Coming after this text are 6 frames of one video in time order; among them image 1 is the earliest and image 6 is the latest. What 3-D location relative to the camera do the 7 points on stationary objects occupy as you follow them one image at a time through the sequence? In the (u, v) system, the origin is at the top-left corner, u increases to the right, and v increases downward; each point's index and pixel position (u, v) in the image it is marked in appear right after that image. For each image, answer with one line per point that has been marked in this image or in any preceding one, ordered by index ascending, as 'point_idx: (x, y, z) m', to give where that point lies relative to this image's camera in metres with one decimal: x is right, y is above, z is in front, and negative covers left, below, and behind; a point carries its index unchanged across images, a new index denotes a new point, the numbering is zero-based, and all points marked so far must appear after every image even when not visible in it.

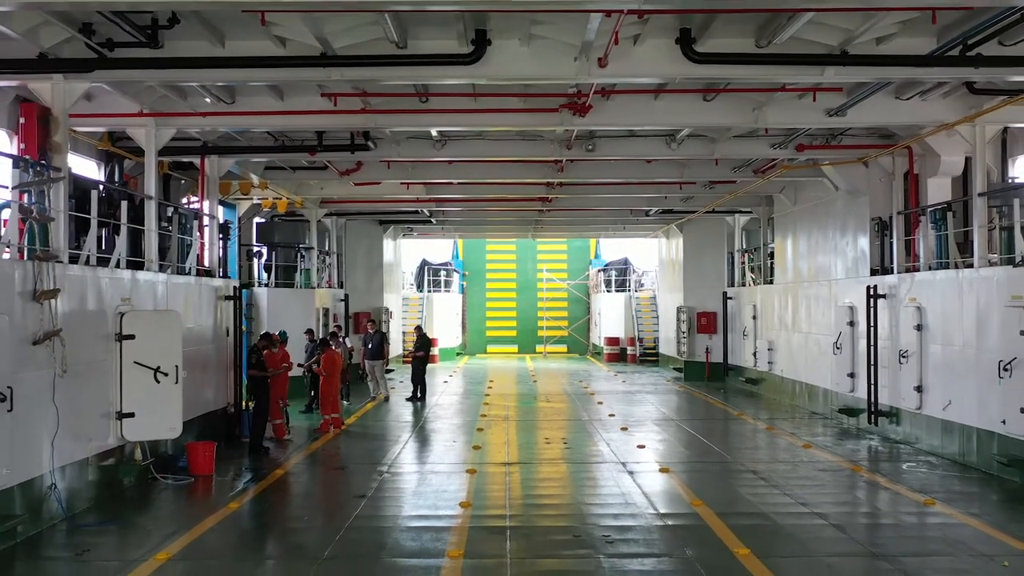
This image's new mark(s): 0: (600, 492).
0: (+0.6, -1.4, +8.8) m
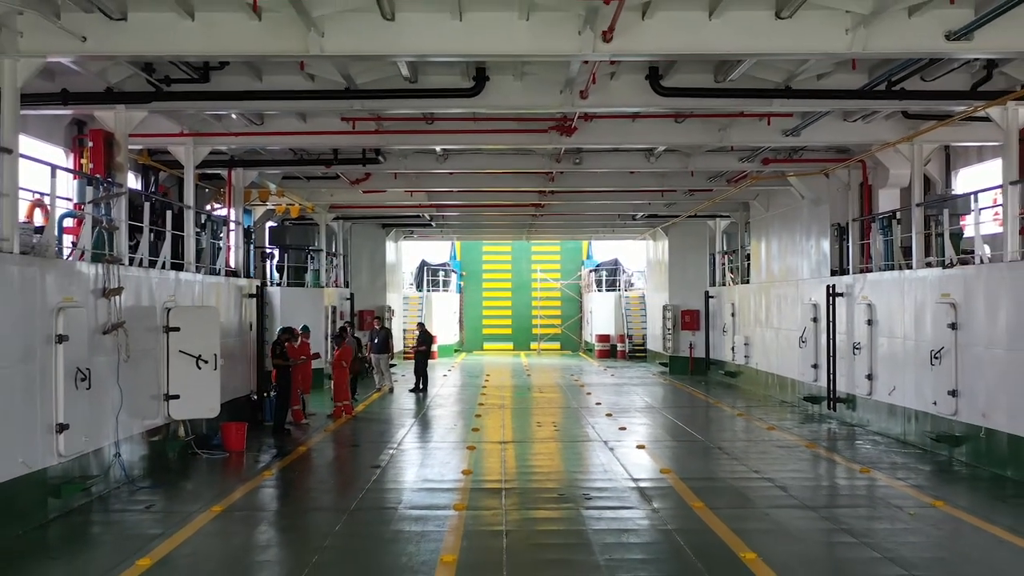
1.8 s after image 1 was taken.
0: (+0.6, -1.3, +10.1) m
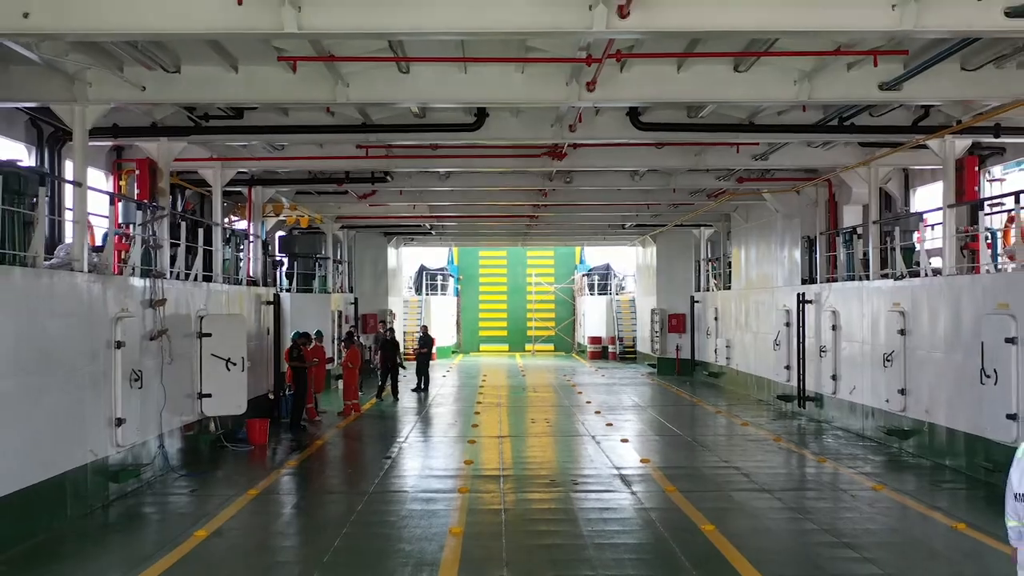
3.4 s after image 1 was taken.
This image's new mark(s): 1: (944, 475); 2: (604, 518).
0: (+0.5, -1.4, +11.3) m
1: (+3.2, -1.4, +9.6) m
2: (+0.6, -1.4, +7.9) m
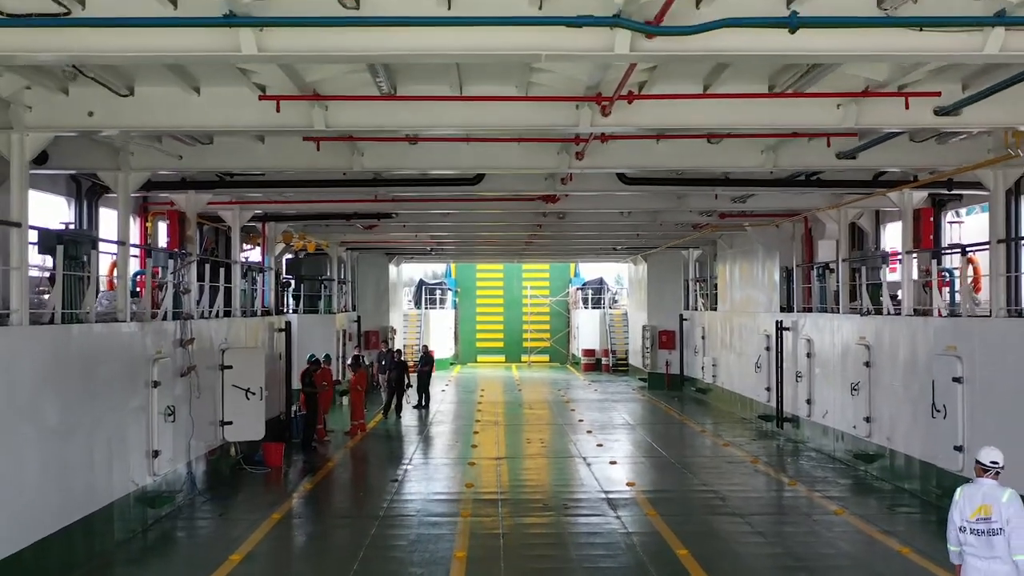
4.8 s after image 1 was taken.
0: (+0.5, -1.7, +12.2) m
1: (+3.1, -1.7, +10.6) m
2: (+0.5, -1.7, +8.9) m
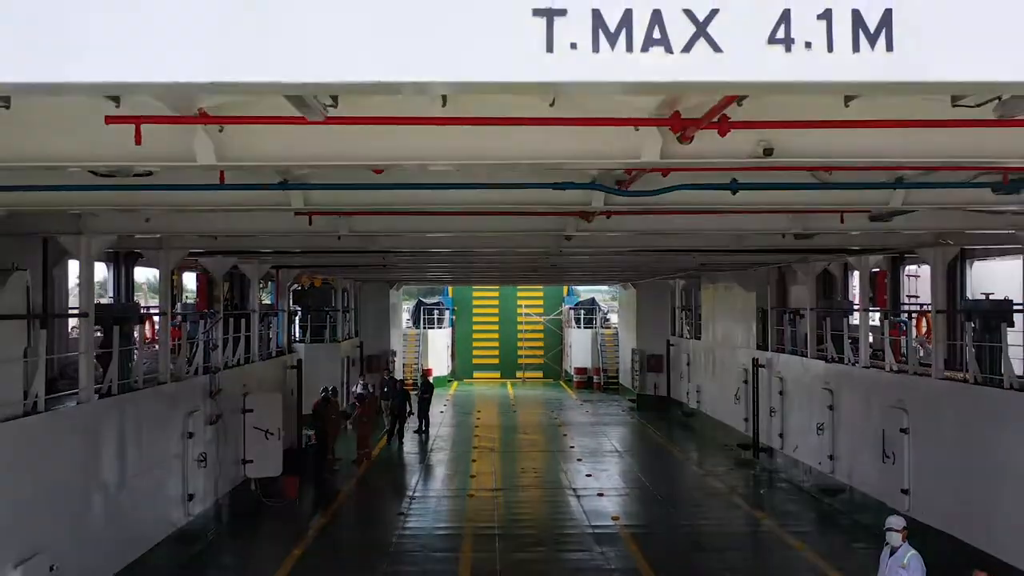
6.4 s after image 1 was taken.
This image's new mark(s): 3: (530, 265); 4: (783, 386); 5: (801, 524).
0: (+0.5, -2.3, +13.4) m
1: (+3.1, -2.2, +11.8) m
2: (+0.5, -2.2, +10.0) m
3: (+0.2, +0.3, +16.4) m
4: (+3.1, -1.1, +15.3) m
5: (+2.7, -2.2, +12.3) m
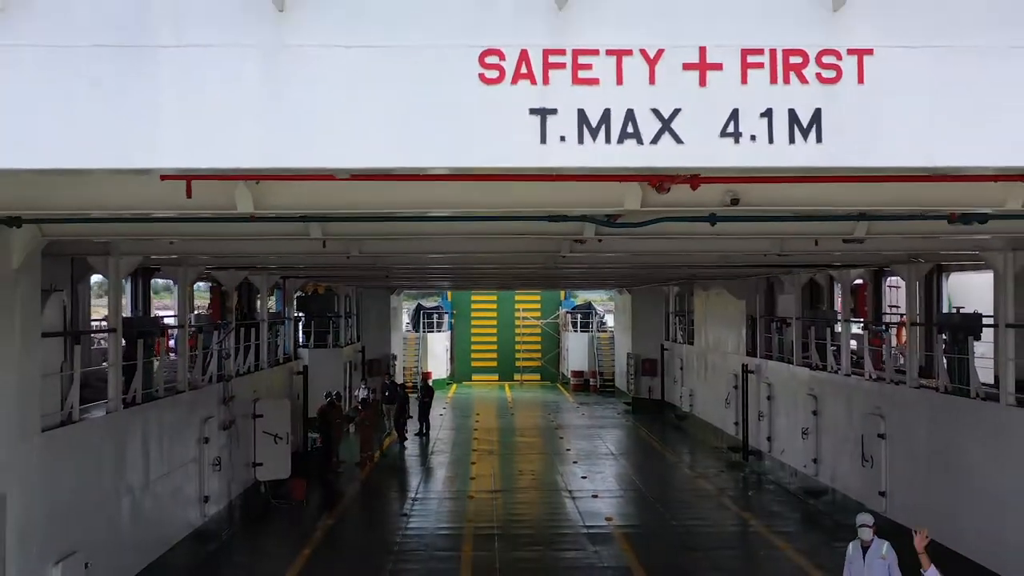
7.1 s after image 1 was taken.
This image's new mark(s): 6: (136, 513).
0: (+0.4, -2.4, +14.0) m
1: (+3.1, -2.3, +12.4) m
2: (+0.5, -2.3, +10.7) m
3: (+0.2, +0.2, +17.0) m
4: (+3.1, -1.3, +15.9) m
5: (+2.7, -2.3, +12.9) m
6: (-2.7, -1.6, +9.3) m
